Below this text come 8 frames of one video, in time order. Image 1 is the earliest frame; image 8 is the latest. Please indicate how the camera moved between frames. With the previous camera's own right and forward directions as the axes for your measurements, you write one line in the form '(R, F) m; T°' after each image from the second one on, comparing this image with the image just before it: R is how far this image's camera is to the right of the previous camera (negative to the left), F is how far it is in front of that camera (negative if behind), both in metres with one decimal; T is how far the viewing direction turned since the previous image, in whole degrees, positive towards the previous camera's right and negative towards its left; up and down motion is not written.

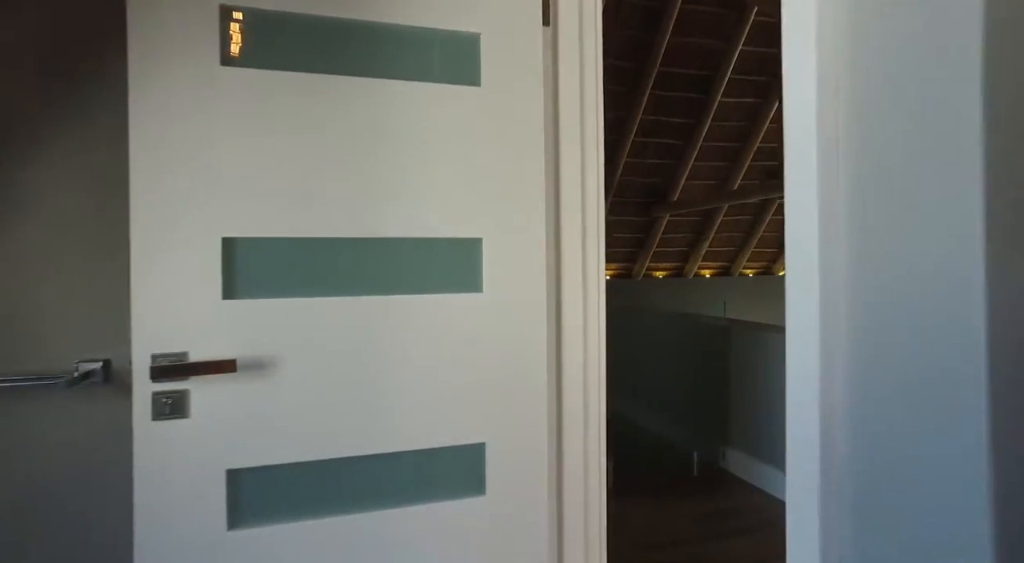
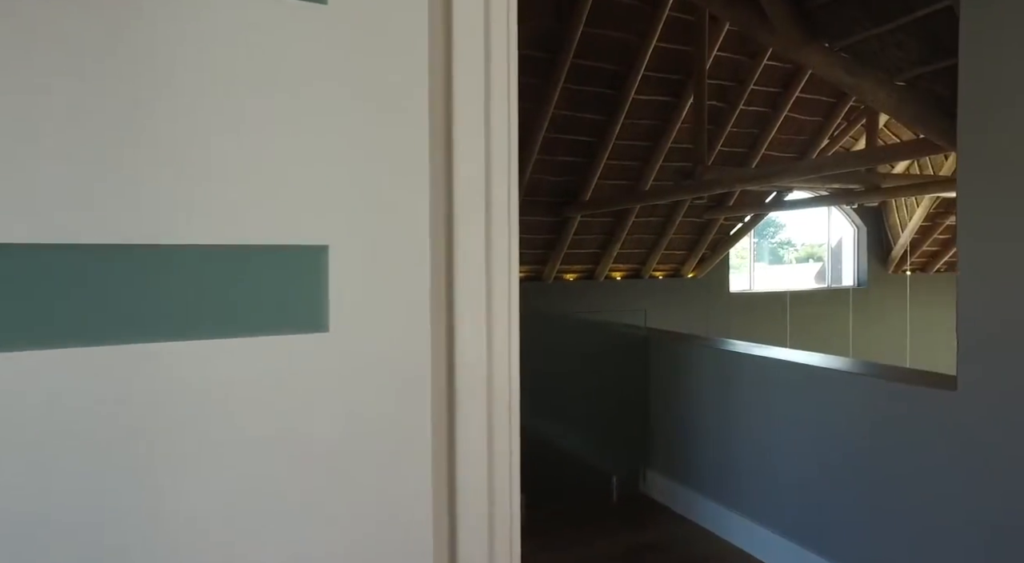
(+0.1, +0.4) m; +8°
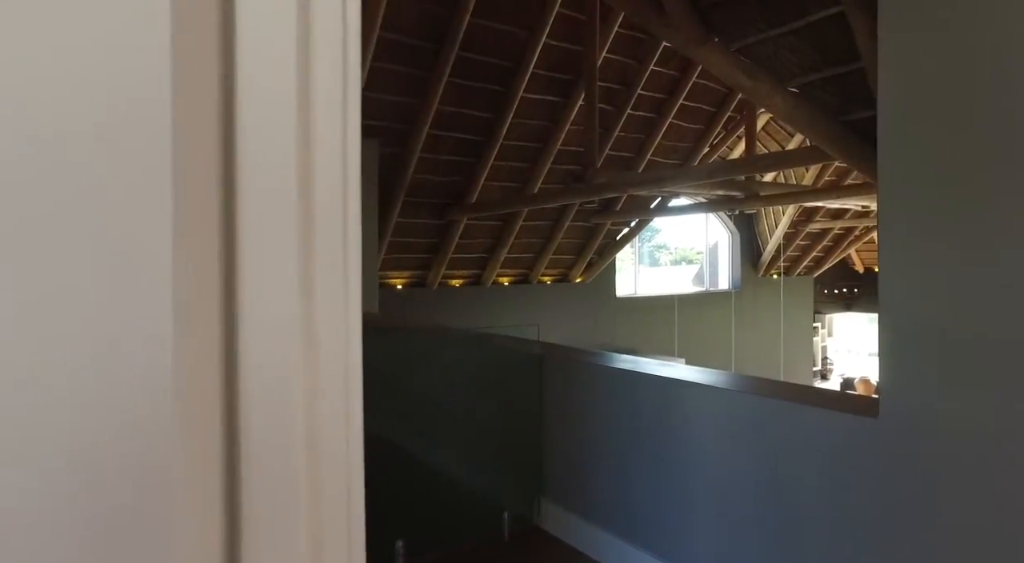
(0.0, +0.4) m; +10°
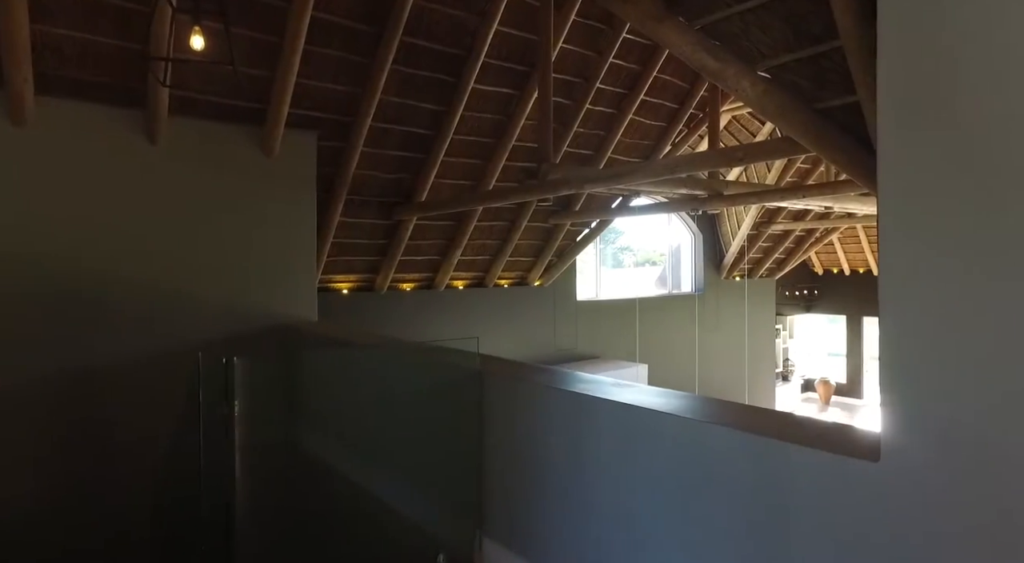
(+0.1, +0.4) m; +3°
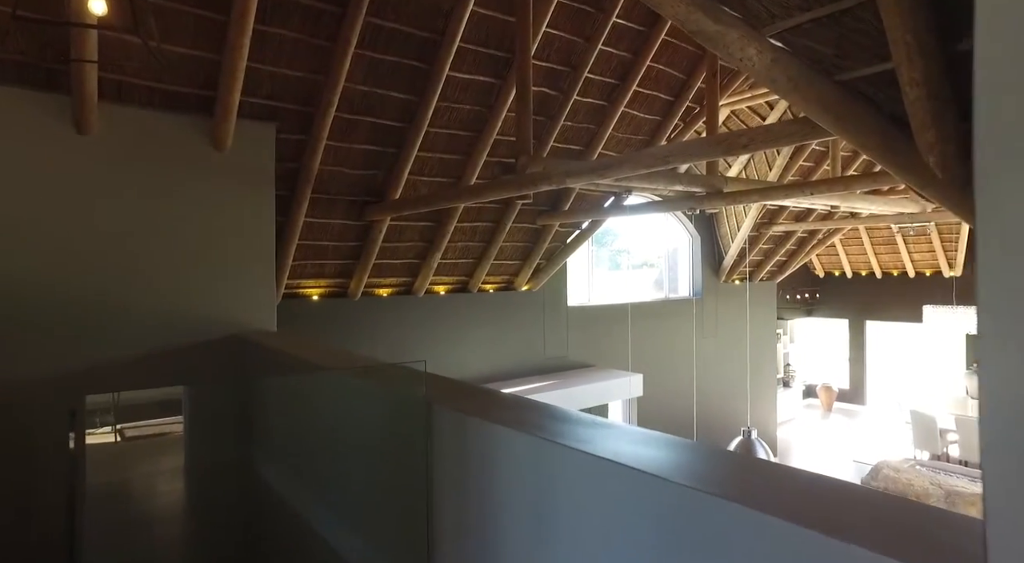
(+0.1, +0.5) m; 0°
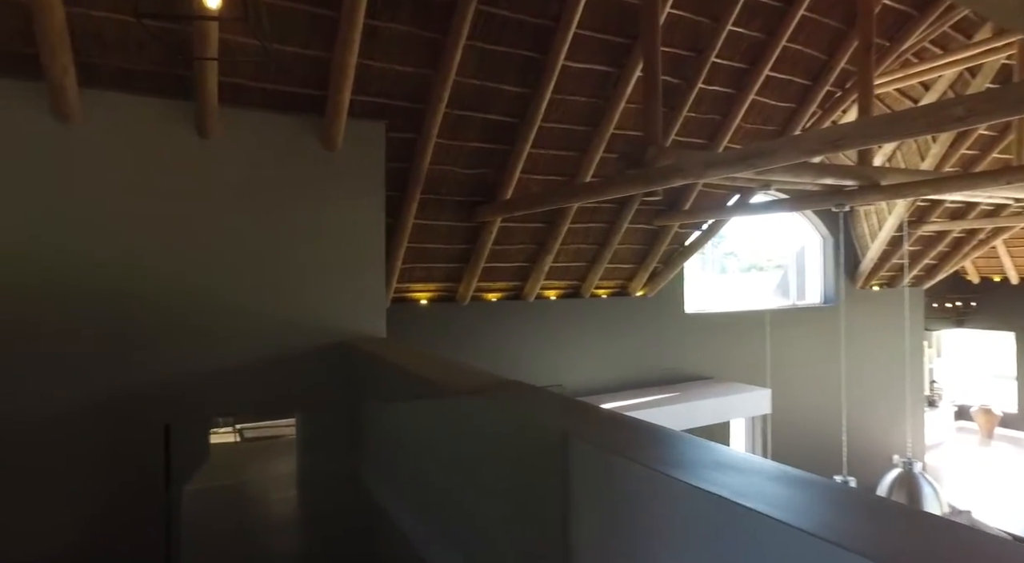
(-0.1, +0.4) m; -9°
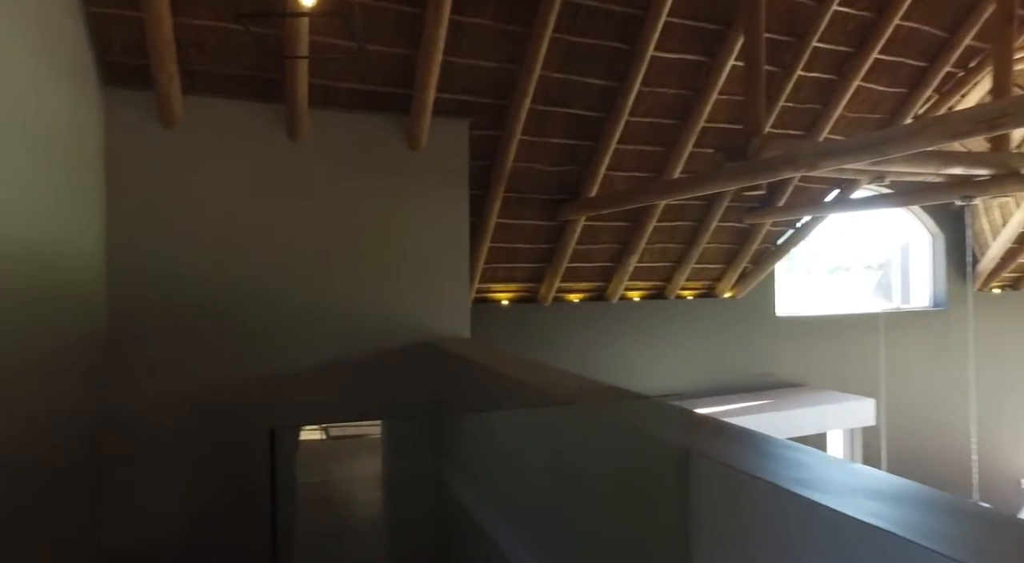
(-0.1, +0.1) m; -7°
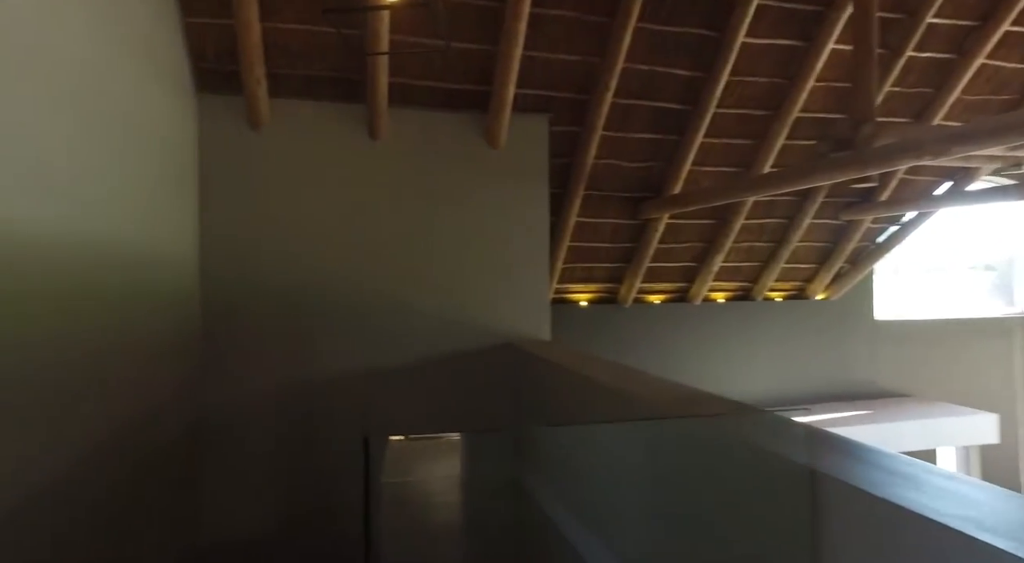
(-0.1, +0.1) m; -7°
